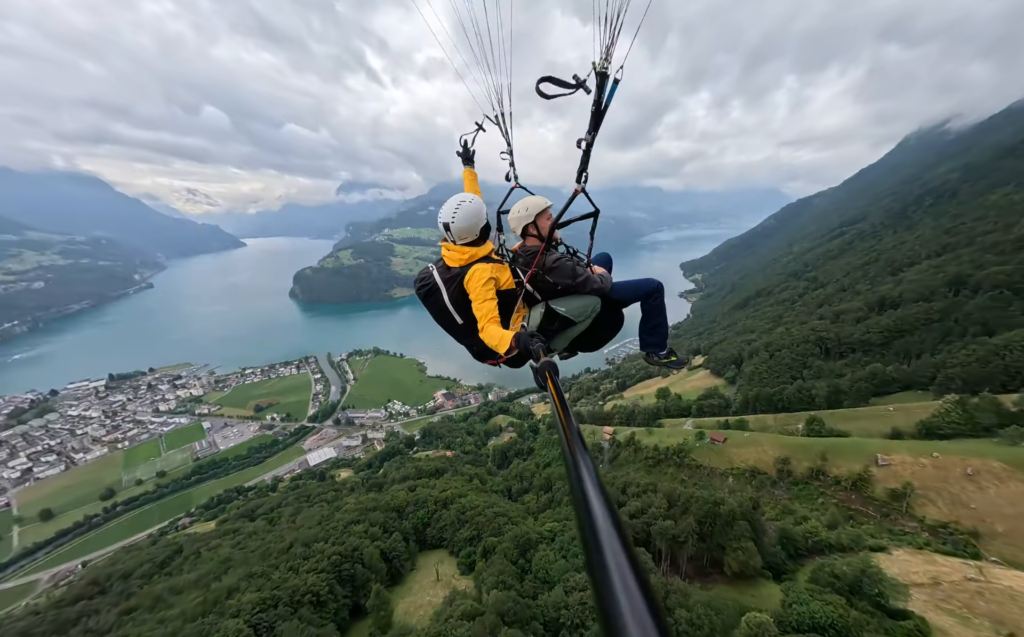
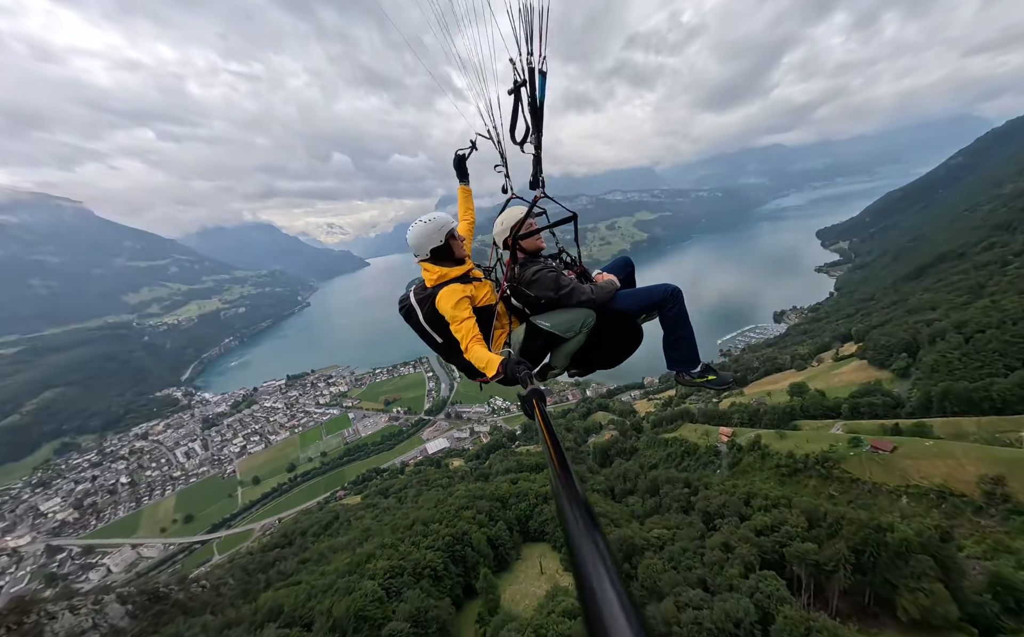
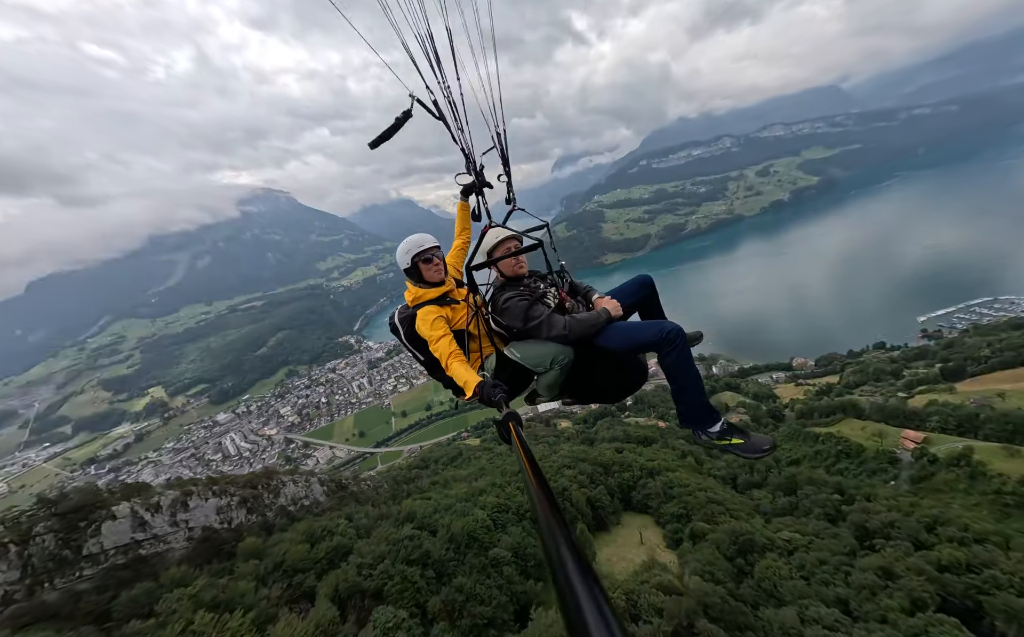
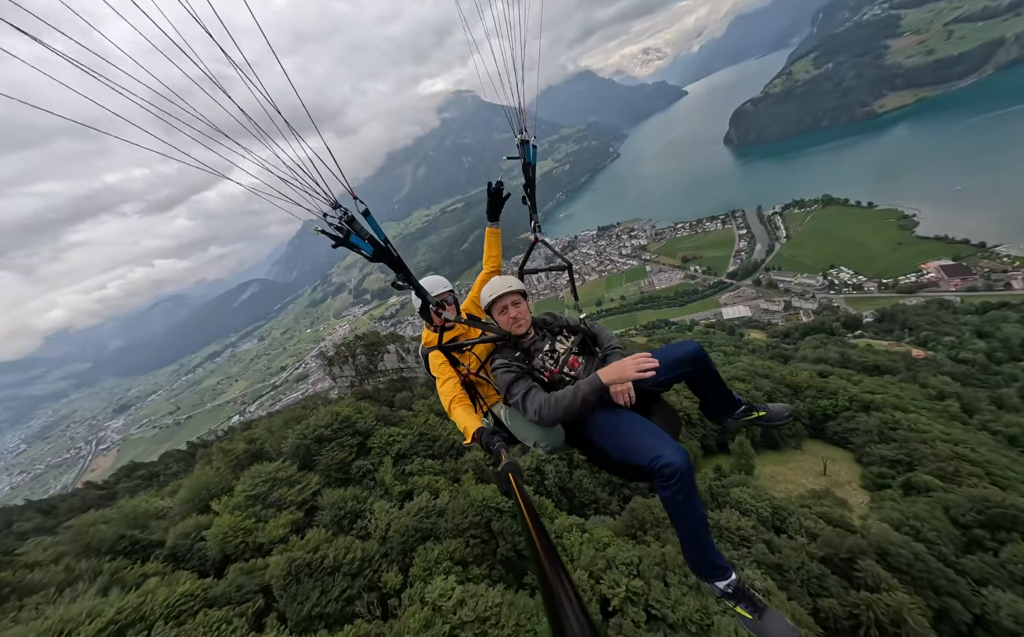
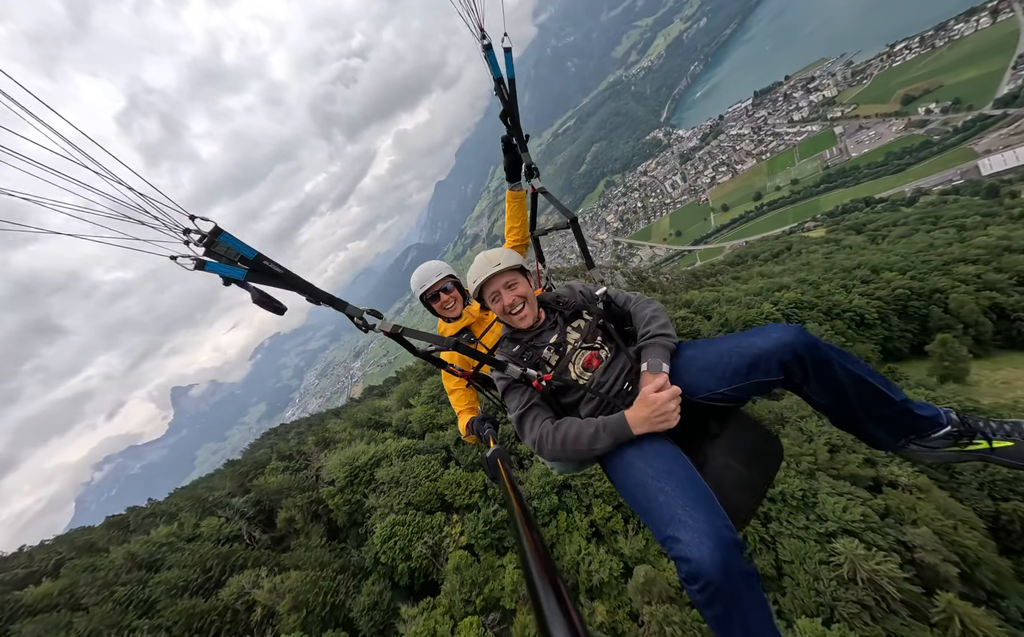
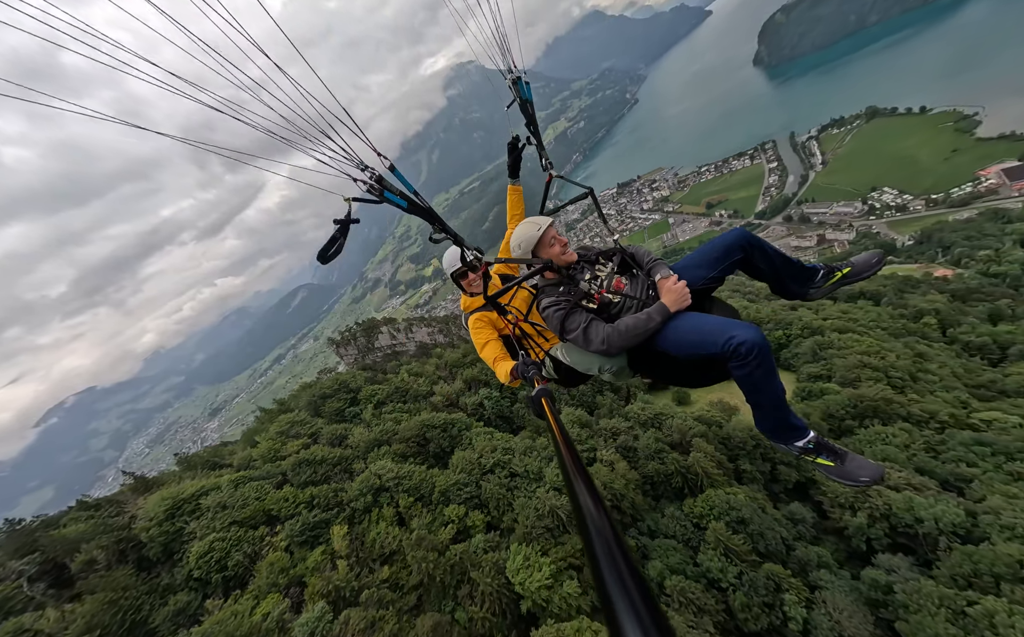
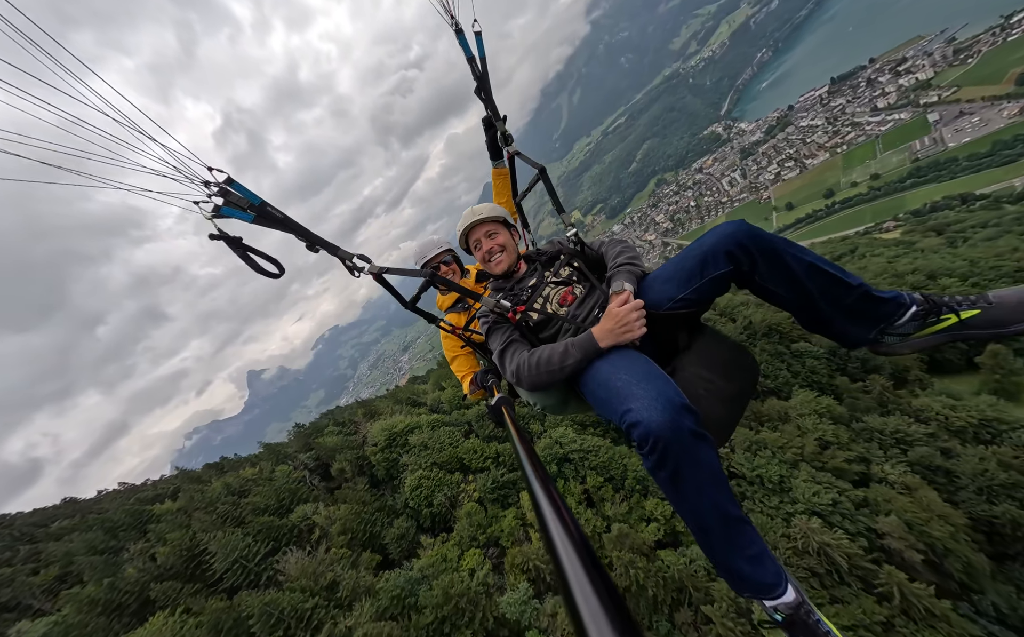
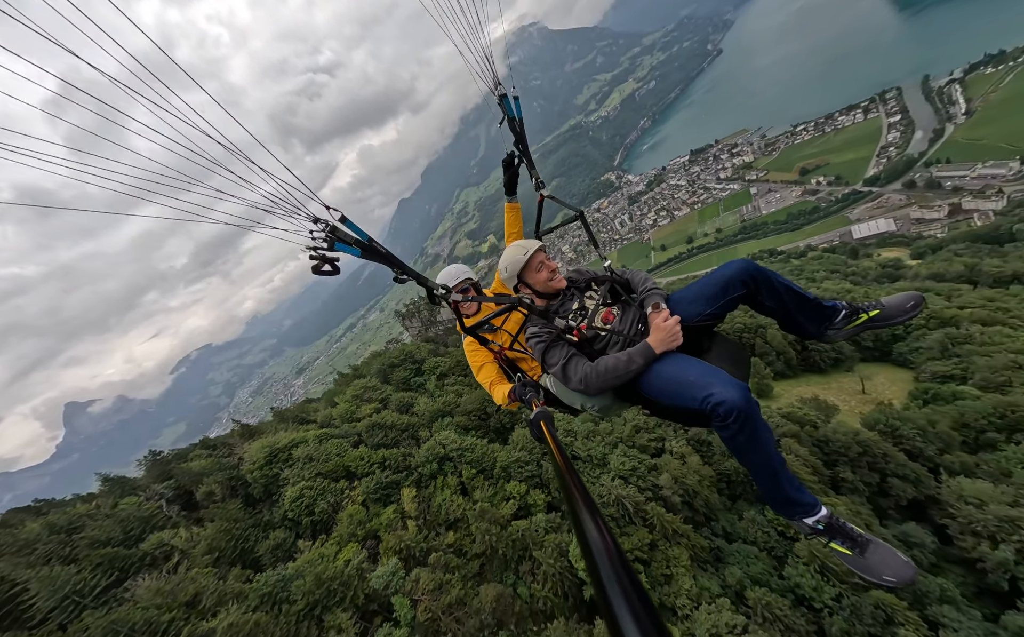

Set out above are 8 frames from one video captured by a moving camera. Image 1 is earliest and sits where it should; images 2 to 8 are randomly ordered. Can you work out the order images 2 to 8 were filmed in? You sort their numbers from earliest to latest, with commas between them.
2, 3, 4, 5, 7, 8, 6
